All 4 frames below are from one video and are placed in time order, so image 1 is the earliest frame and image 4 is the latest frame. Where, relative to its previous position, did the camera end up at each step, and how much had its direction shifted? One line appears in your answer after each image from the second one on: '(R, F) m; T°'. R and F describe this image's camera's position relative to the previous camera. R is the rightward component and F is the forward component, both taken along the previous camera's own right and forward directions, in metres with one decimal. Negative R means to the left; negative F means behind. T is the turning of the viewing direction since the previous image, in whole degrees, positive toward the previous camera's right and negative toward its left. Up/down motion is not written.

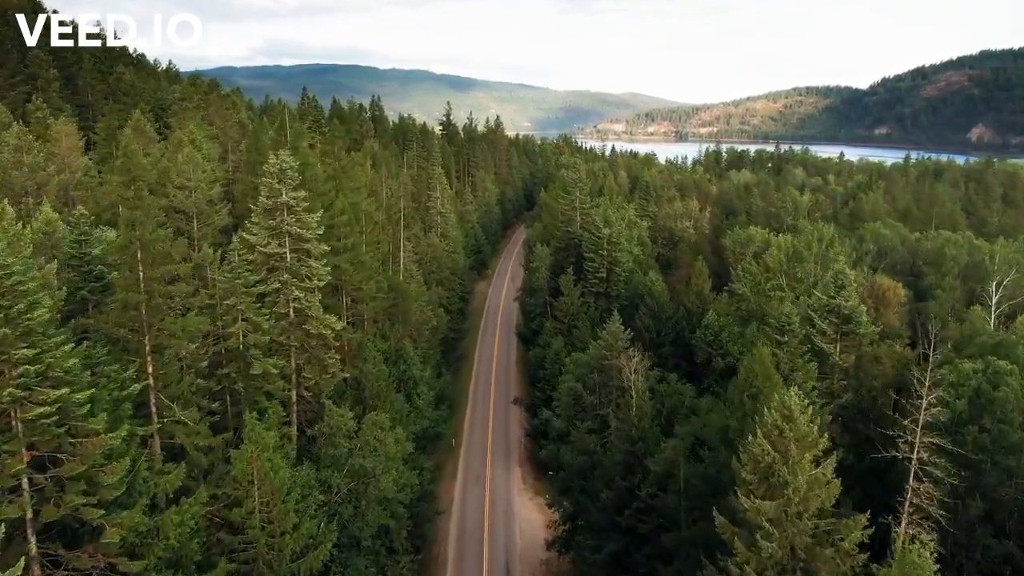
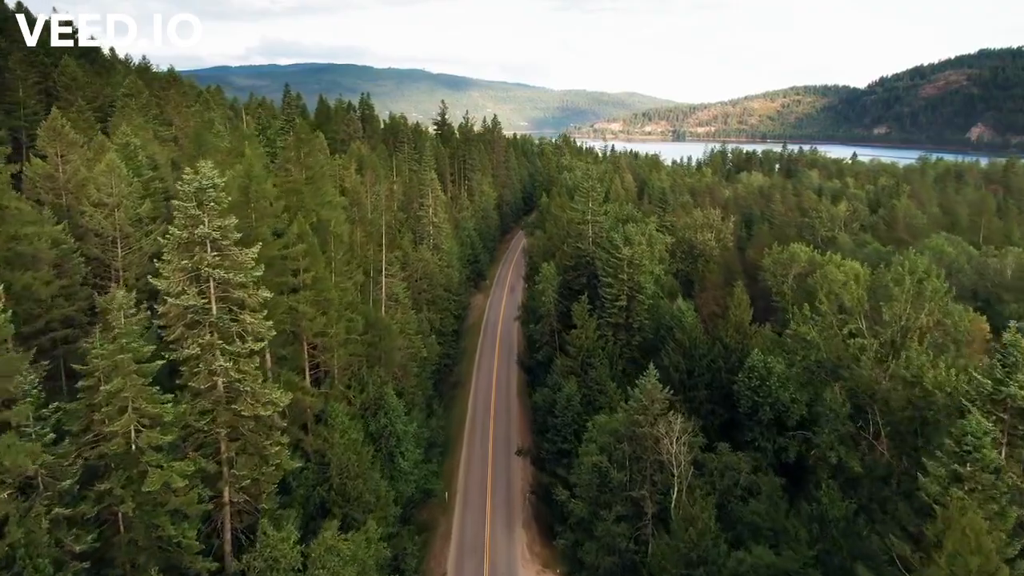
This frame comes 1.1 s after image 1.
(-0.6, +9.9) m; 0°
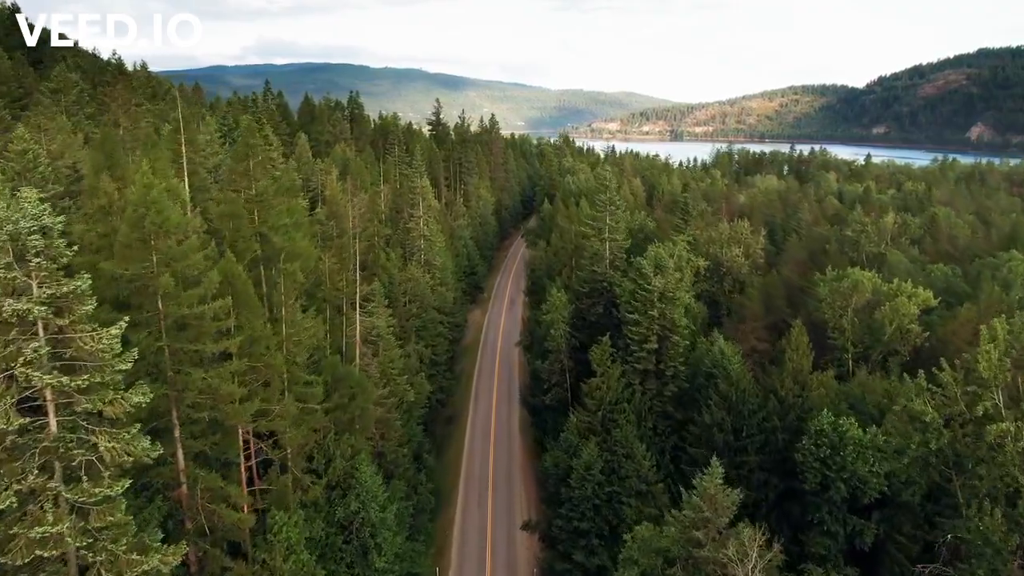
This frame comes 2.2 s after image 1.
(-0.6, +9.8) m; 0°
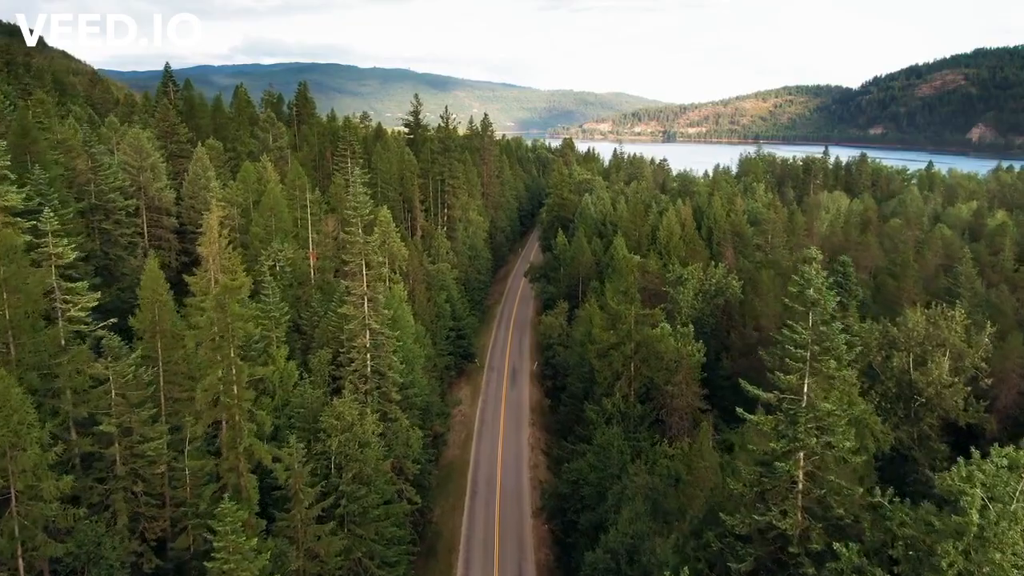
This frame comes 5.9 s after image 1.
(-1.9, +33.7) m; +1°
